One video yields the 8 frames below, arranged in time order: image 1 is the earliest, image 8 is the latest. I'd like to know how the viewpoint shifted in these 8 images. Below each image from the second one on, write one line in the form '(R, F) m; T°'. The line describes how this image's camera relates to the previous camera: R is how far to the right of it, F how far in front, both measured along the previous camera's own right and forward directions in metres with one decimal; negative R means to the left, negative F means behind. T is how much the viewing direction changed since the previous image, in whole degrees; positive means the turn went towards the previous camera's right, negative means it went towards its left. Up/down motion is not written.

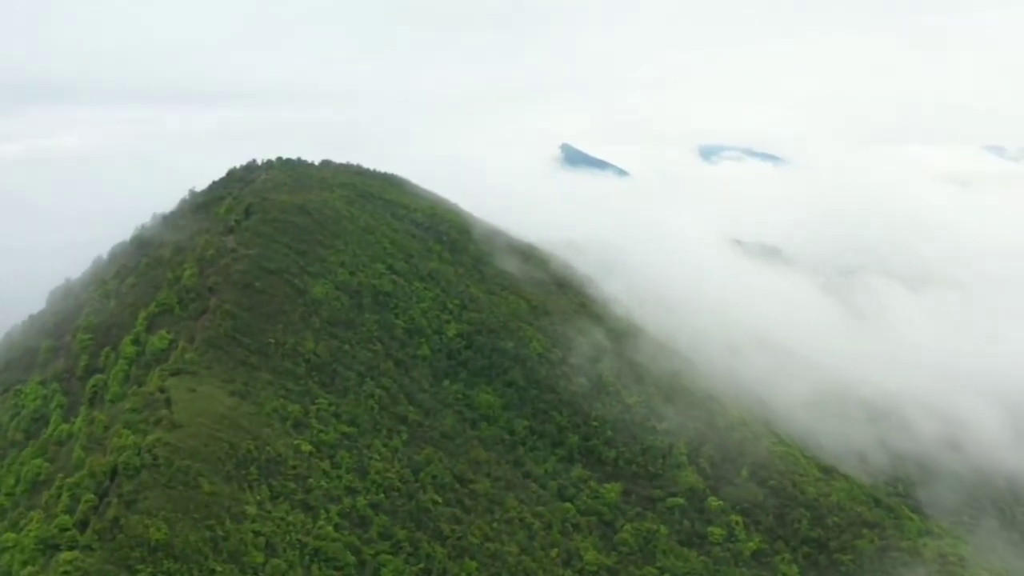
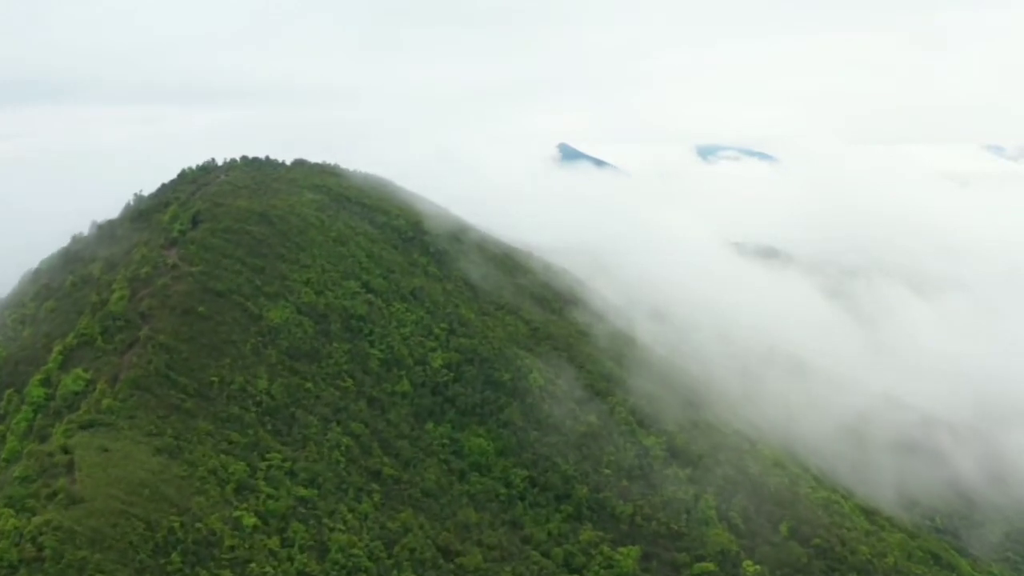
(+0.1, +10.0) m; 0°
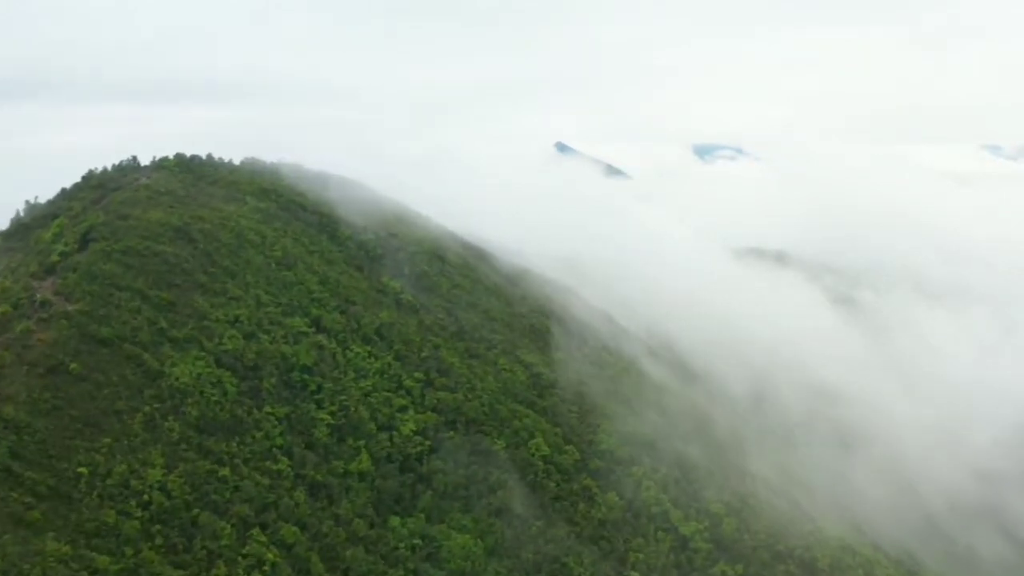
(+0.1, +13.5) m; 0°
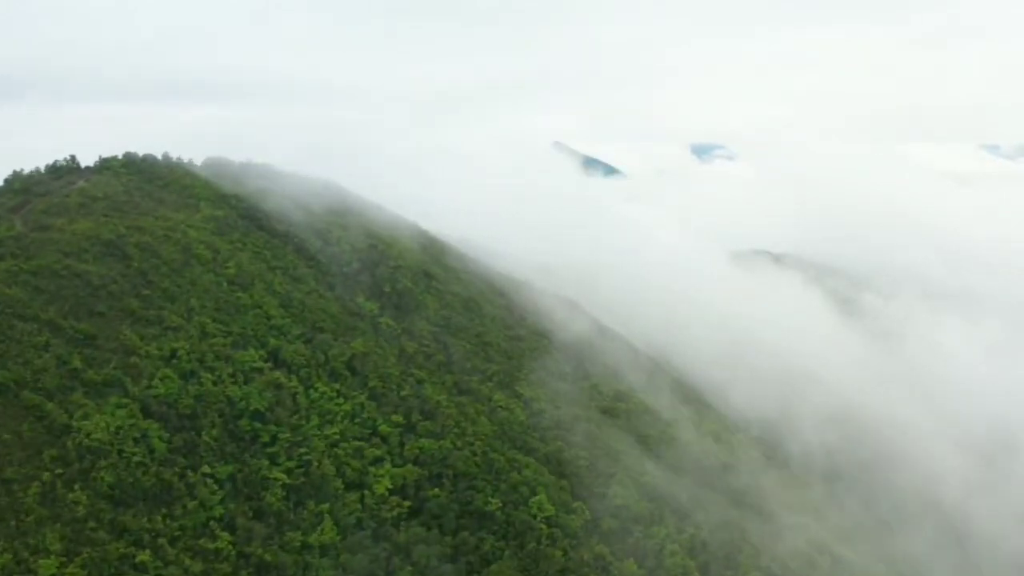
(0.0, +7.4) m; 0°
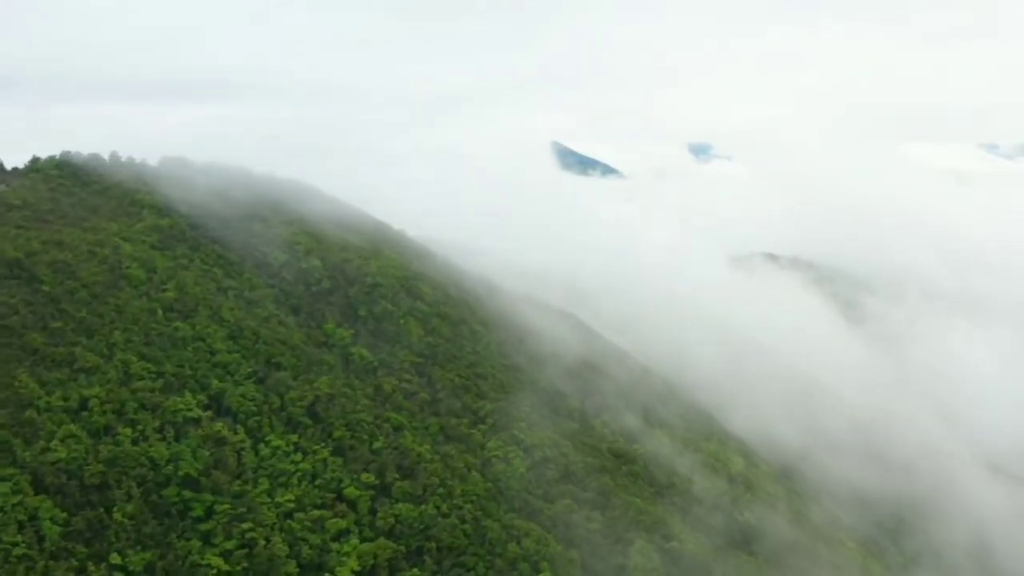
(0.0, +6.8) m; 0°
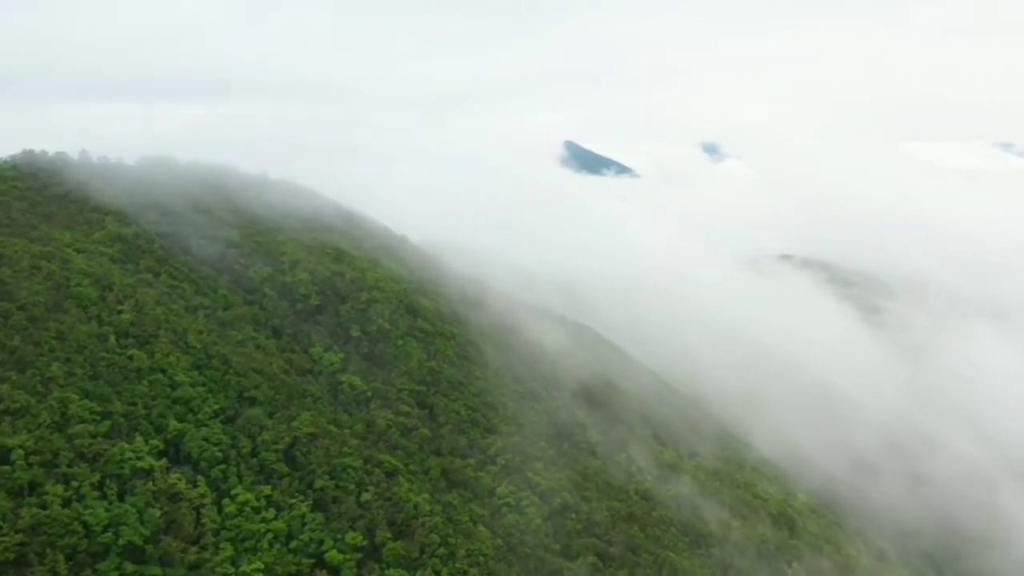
(0.0, +4.8) m; 0°
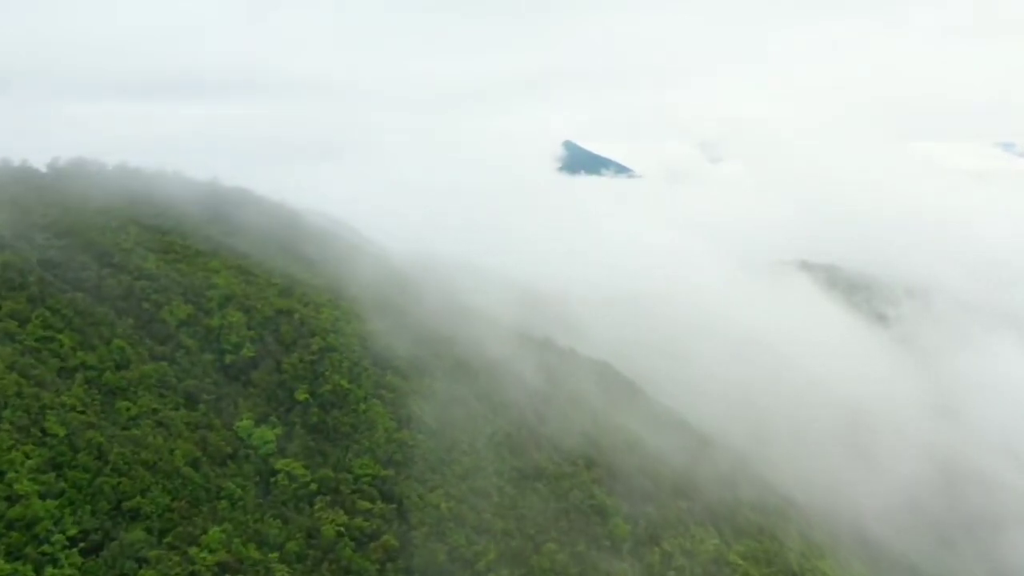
(0.0, +8.5) m; 0°
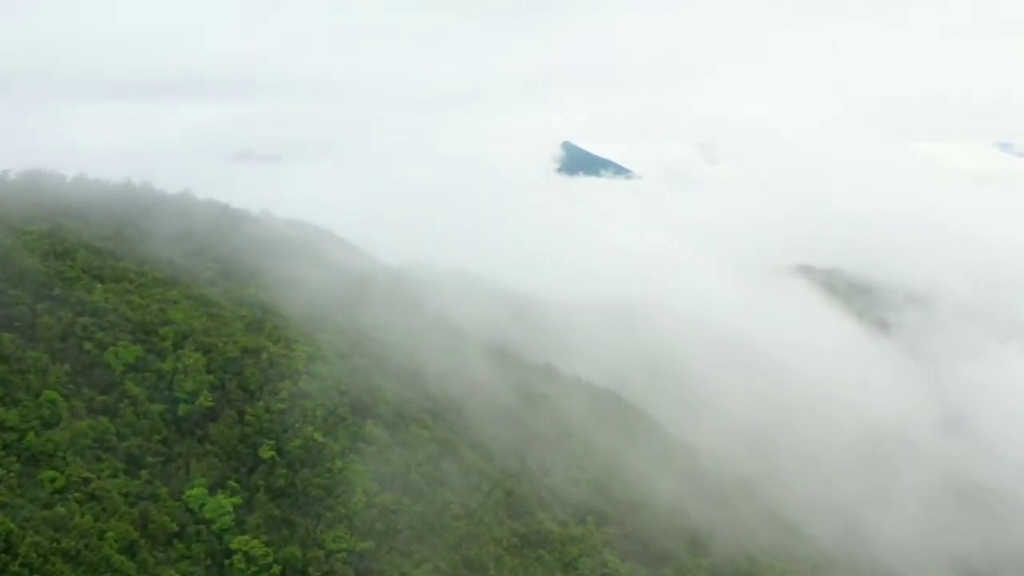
(0.0, +3.6) m; 0°
